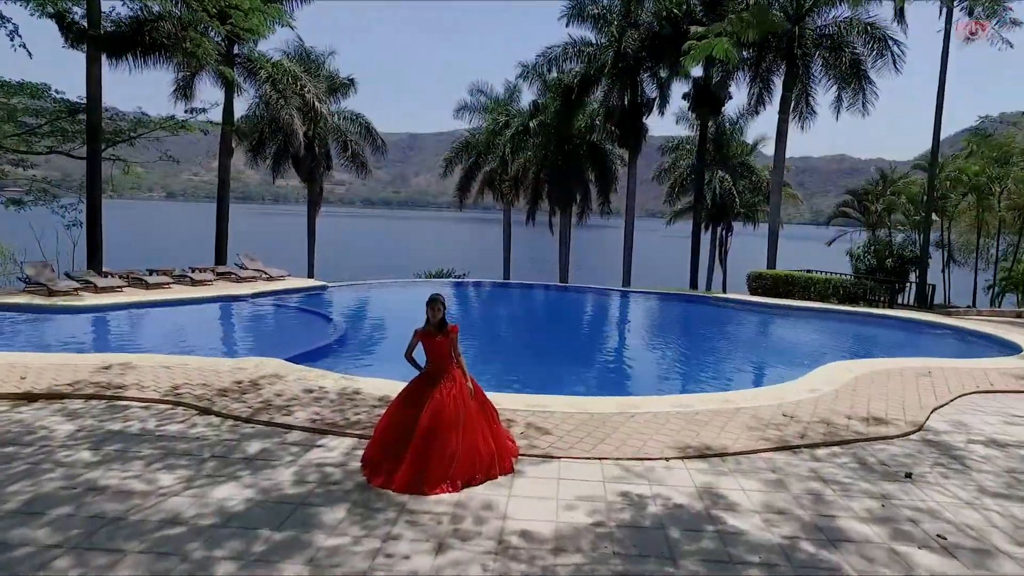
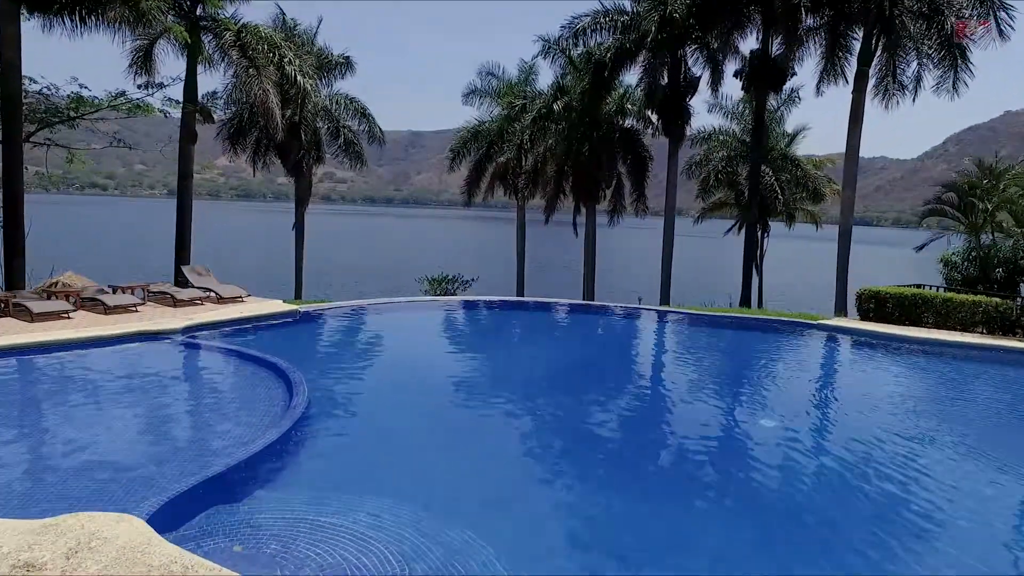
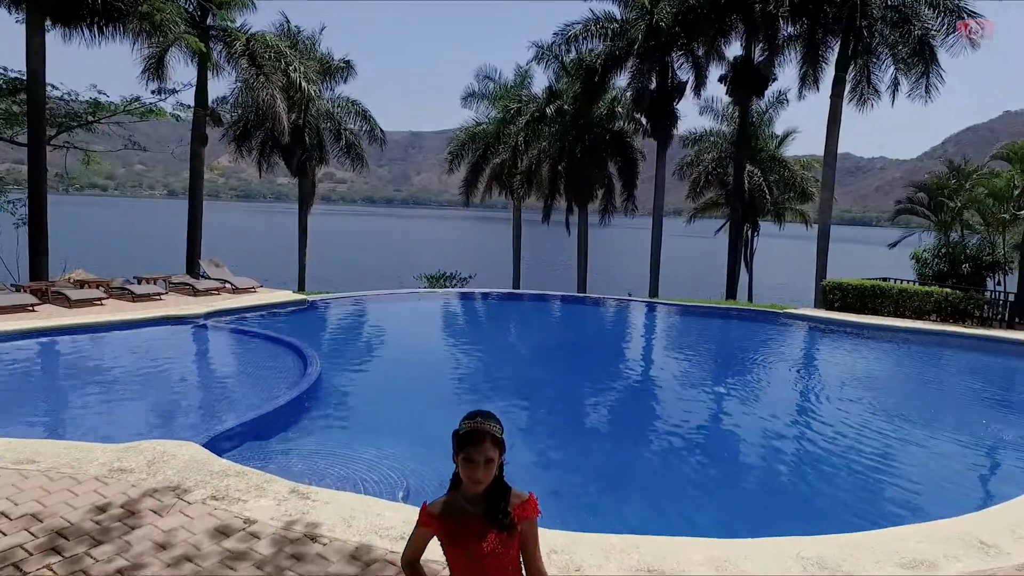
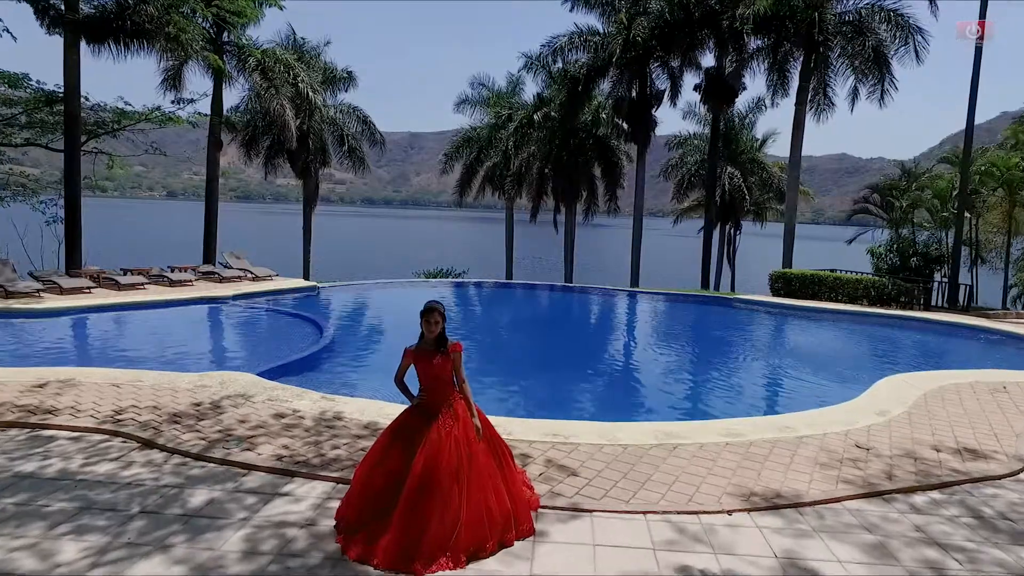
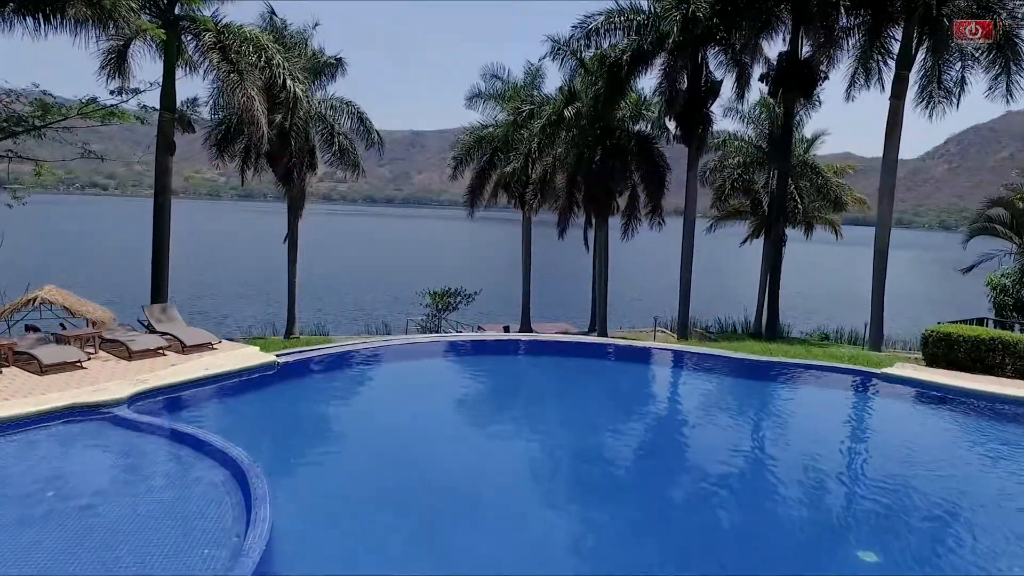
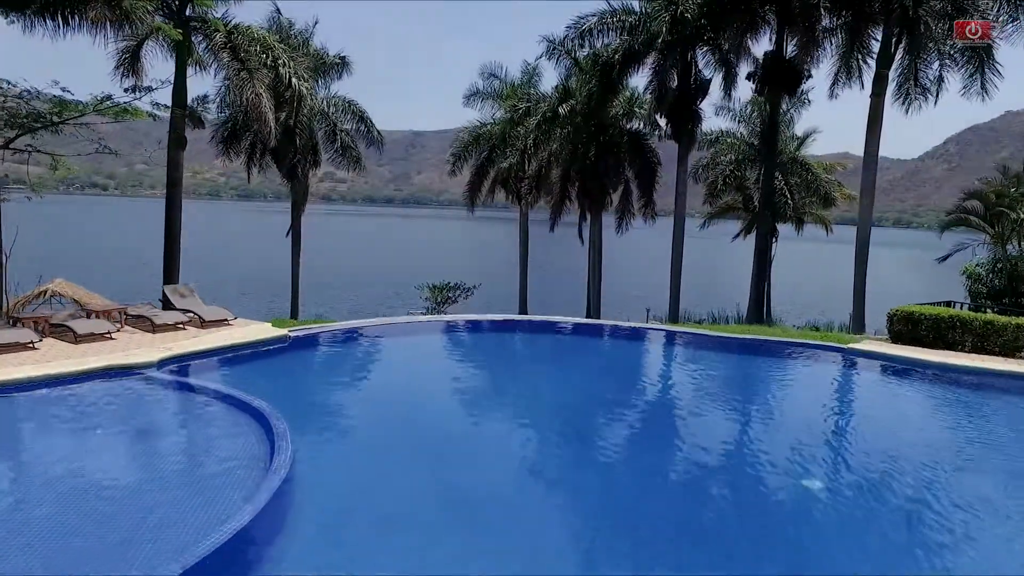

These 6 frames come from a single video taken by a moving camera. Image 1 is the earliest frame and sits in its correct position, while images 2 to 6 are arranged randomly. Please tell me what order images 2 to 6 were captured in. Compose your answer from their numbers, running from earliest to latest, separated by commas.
4, 3, 2, 6, 5
